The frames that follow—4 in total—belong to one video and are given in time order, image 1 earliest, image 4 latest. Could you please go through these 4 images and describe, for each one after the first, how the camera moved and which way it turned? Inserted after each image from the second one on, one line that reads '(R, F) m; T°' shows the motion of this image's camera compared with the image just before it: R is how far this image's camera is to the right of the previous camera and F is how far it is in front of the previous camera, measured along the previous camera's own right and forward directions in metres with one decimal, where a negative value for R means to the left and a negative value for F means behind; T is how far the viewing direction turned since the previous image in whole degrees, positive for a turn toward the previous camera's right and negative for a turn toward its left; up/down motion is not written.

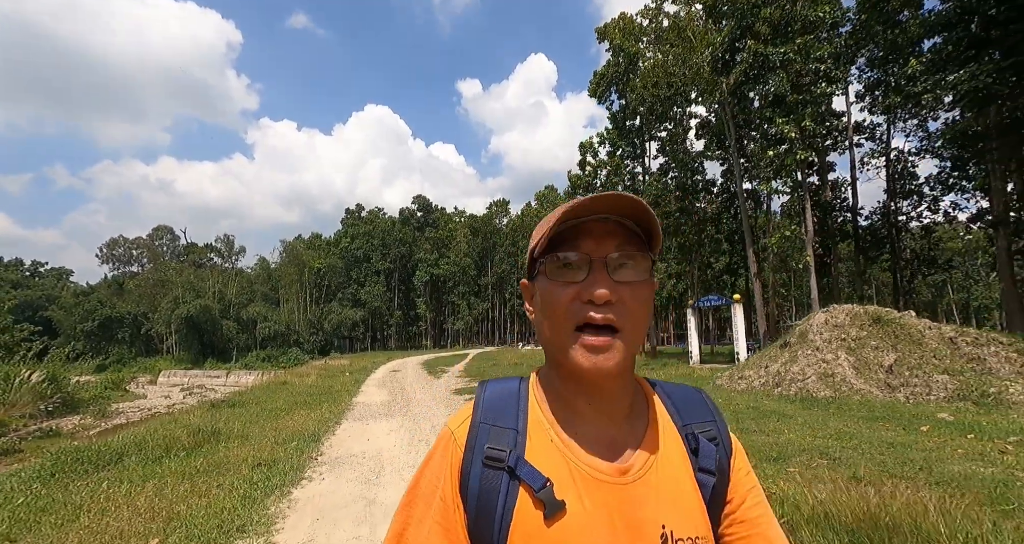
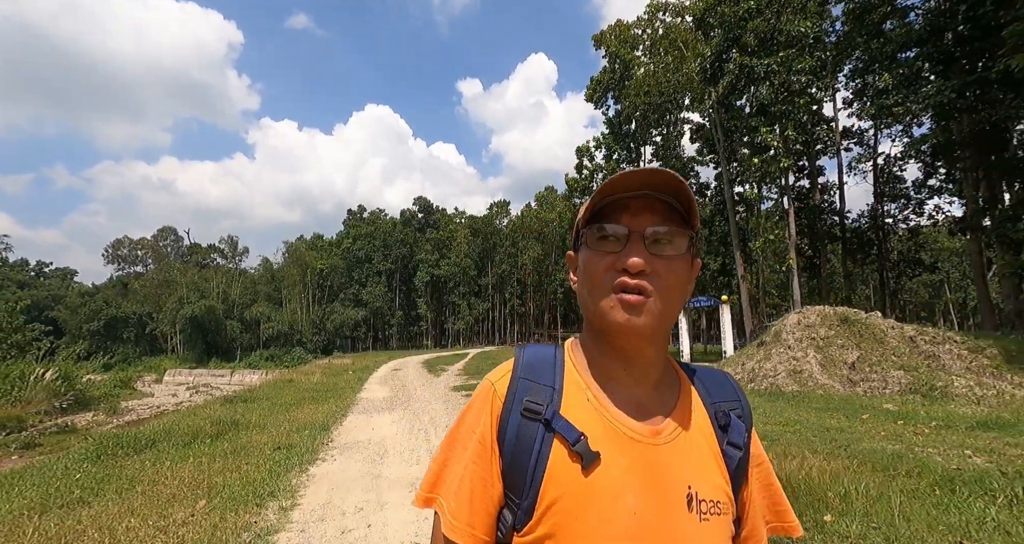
(+0.2, -0.8) m; 0°
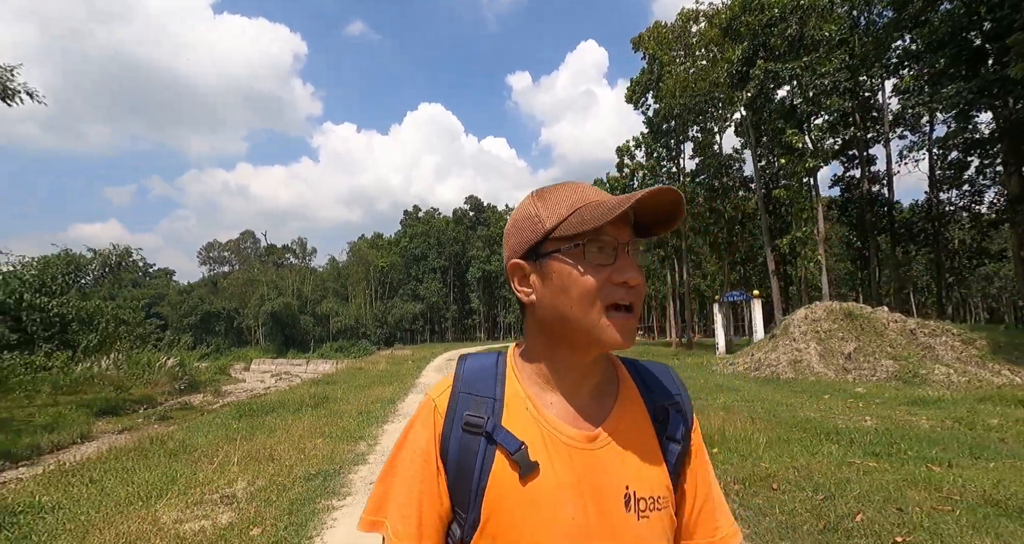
(+0.6, -1.9) m; -6°
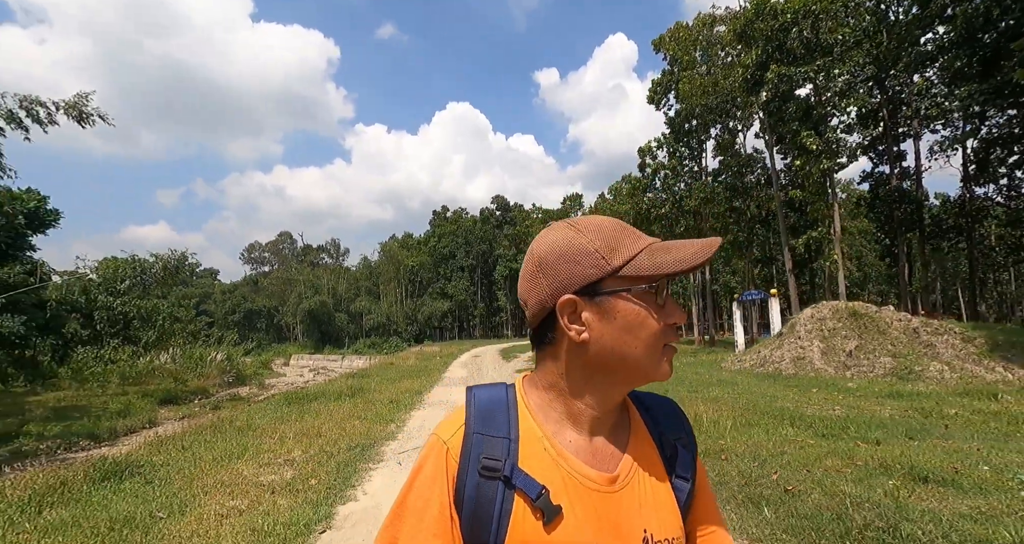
(+0.3, -1.0) m; -3°
